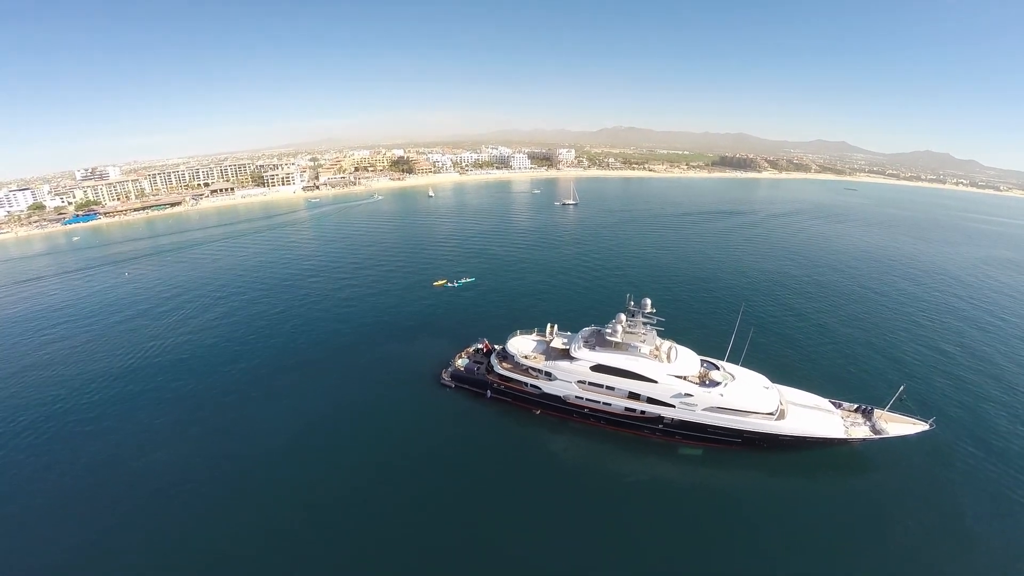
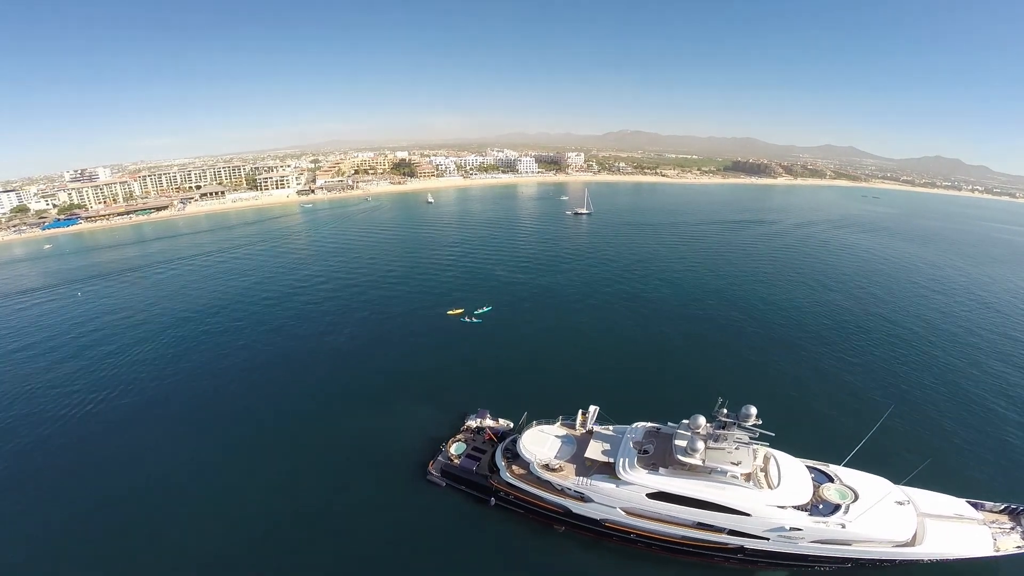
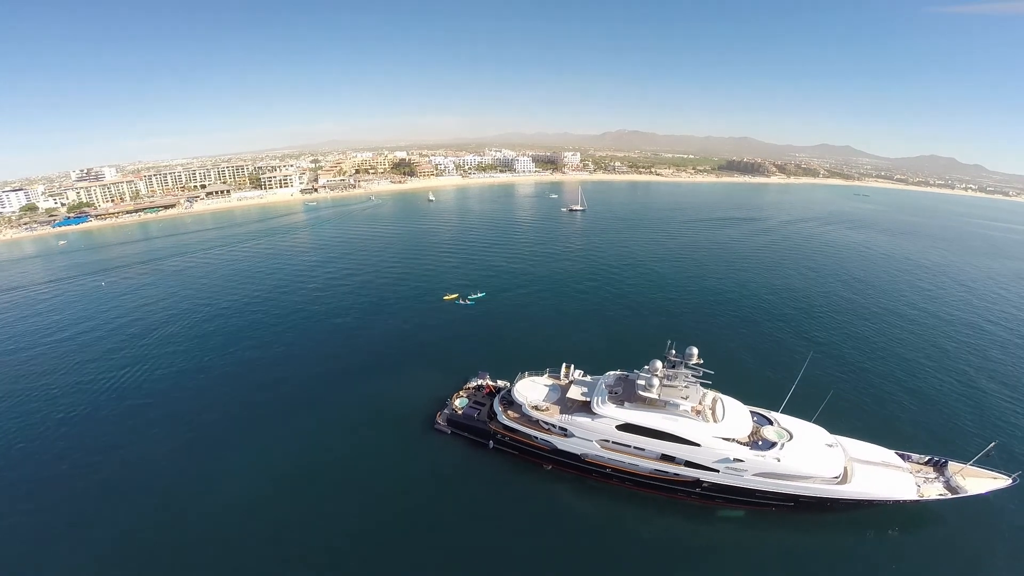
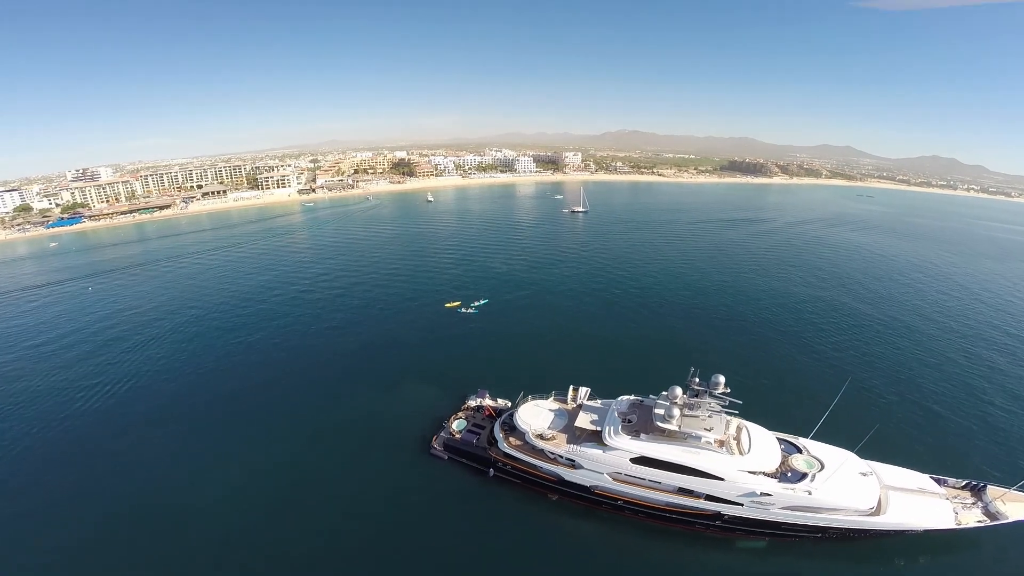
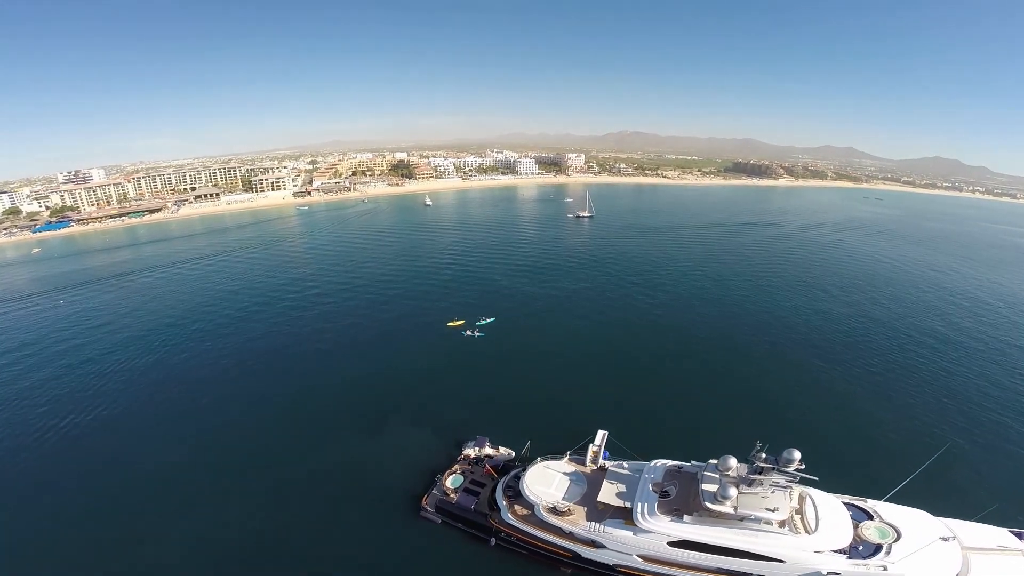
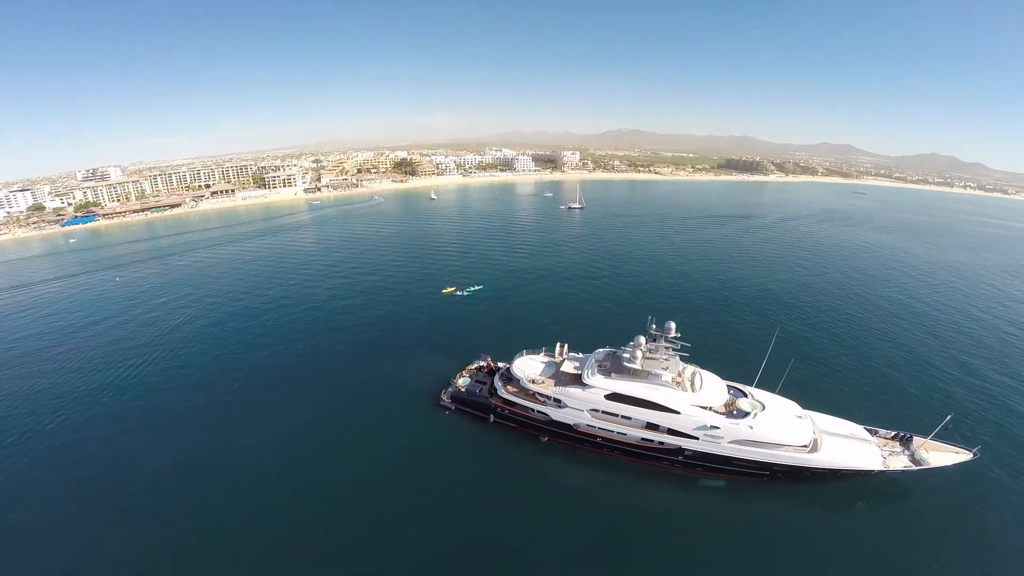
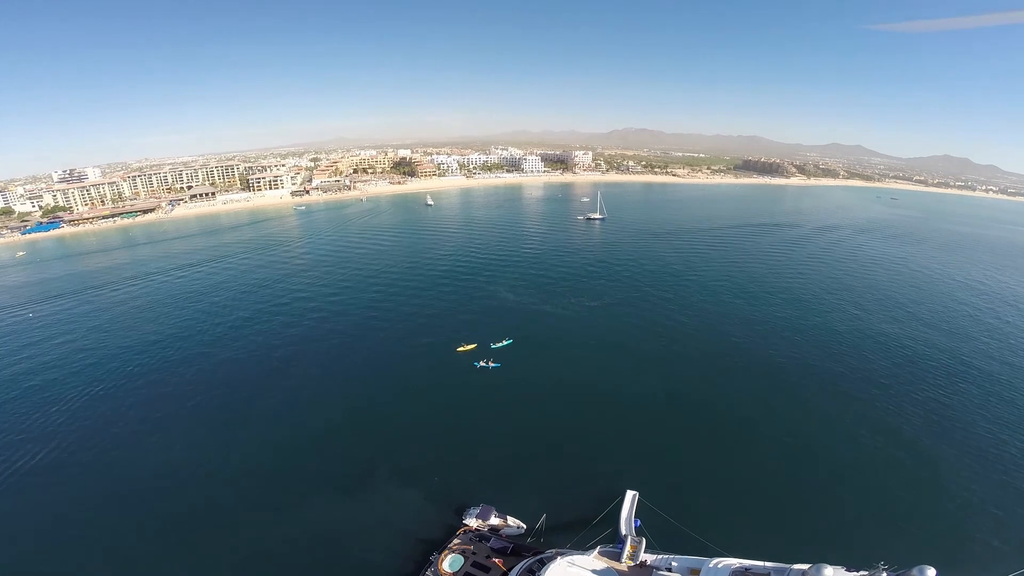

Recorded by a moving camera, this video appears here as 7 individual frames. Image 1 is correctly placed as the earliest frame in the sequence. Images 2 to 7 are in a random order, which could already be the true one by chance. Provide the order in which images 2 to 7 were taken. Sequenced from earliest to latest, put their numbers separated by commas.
6, 3, 4, 2, 5, 7
